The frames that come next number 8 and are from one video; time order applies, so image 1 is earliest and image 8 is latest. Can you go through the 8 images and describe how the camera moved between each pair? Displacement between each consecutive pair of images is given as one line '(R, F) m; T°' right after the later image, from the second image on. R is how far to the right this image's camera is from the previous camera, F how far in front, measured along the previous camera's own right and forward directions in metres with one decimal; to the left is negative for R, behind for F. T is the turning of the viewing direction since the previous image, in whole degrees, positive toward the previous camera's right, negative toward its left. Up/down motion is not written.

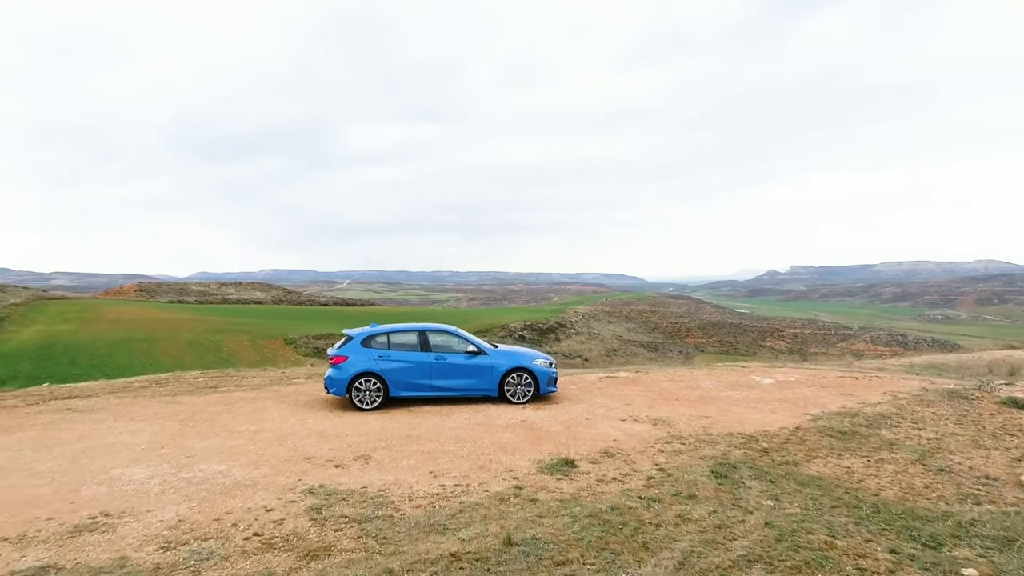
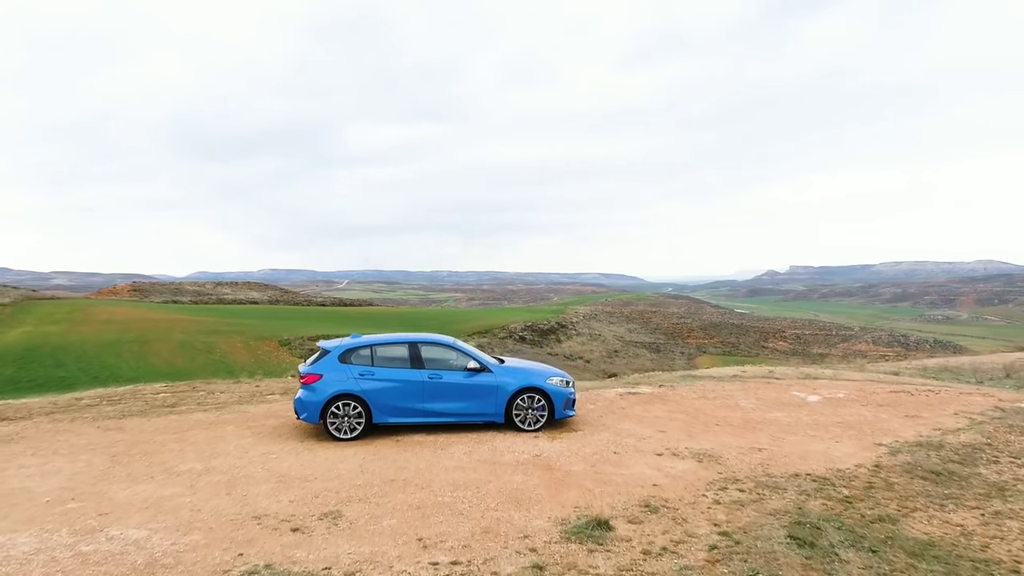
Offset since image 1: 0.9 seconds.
(-0.1, +1.2) m; 0°
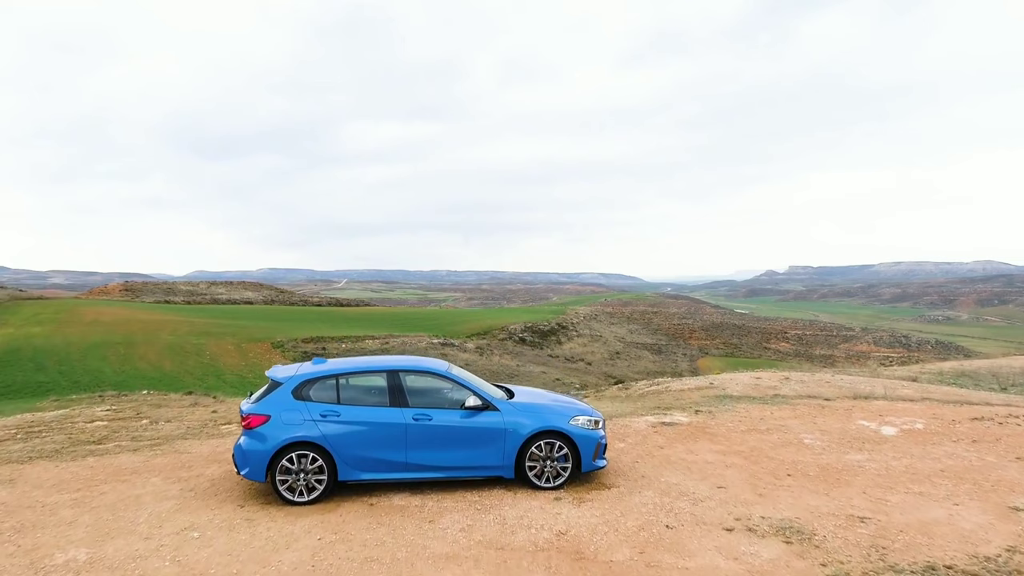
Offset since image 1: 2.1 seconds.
(-0.1, +1.4) m; 0°
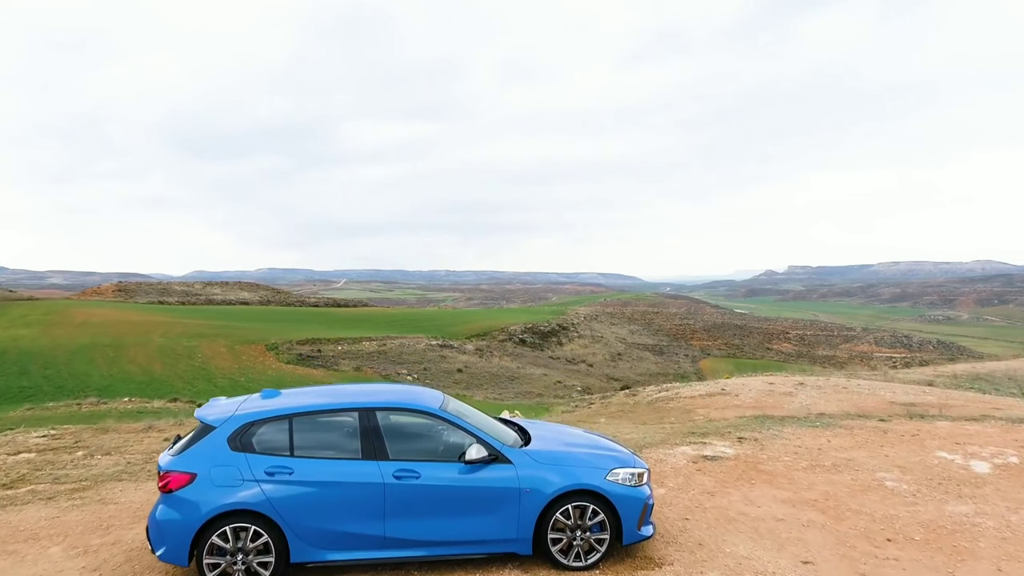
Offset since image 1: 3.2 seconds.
(-0.1, +1.1) m; 0°
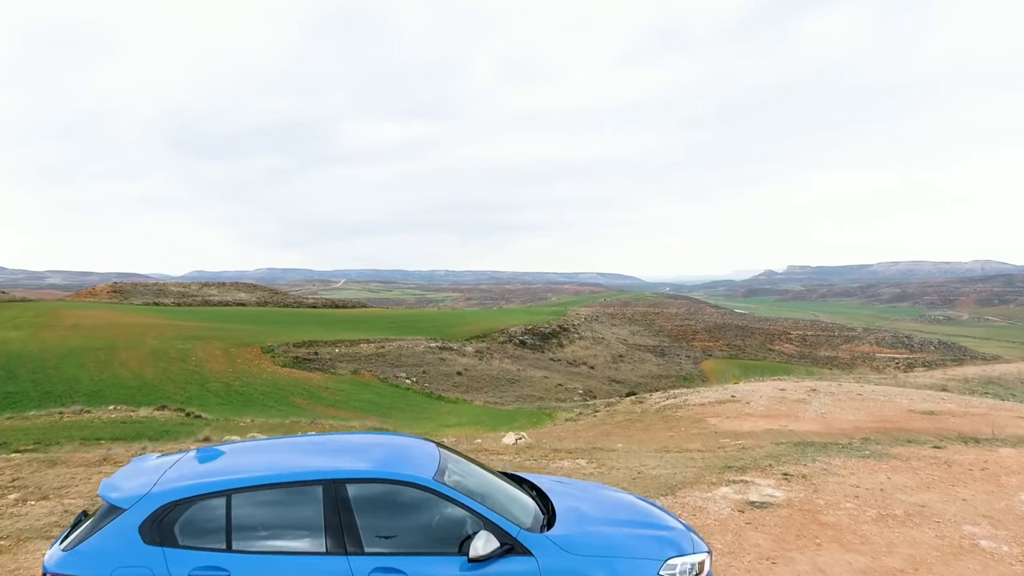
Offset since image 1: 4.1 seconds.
(-0.1, +0.8) m; 0°
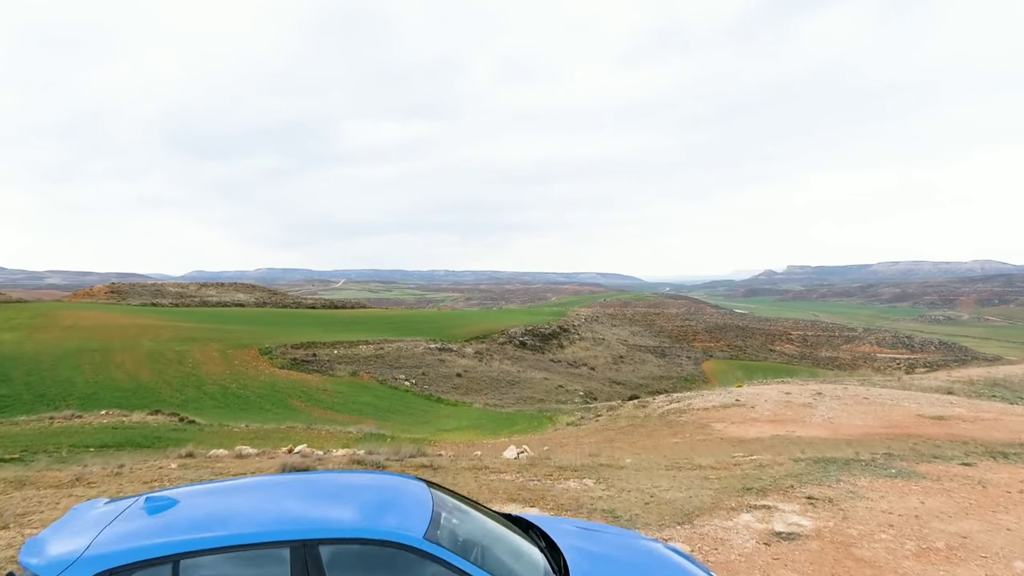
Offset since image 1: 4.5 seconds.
(0.0, +0.4) m; 0°
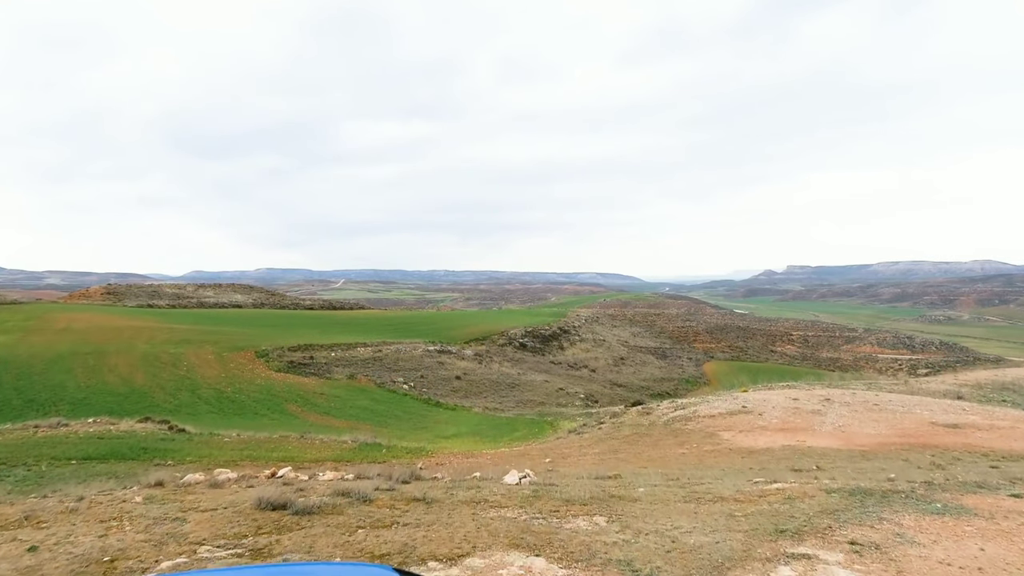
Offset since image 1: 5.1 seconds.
(0.0, +0.6) m; 0°
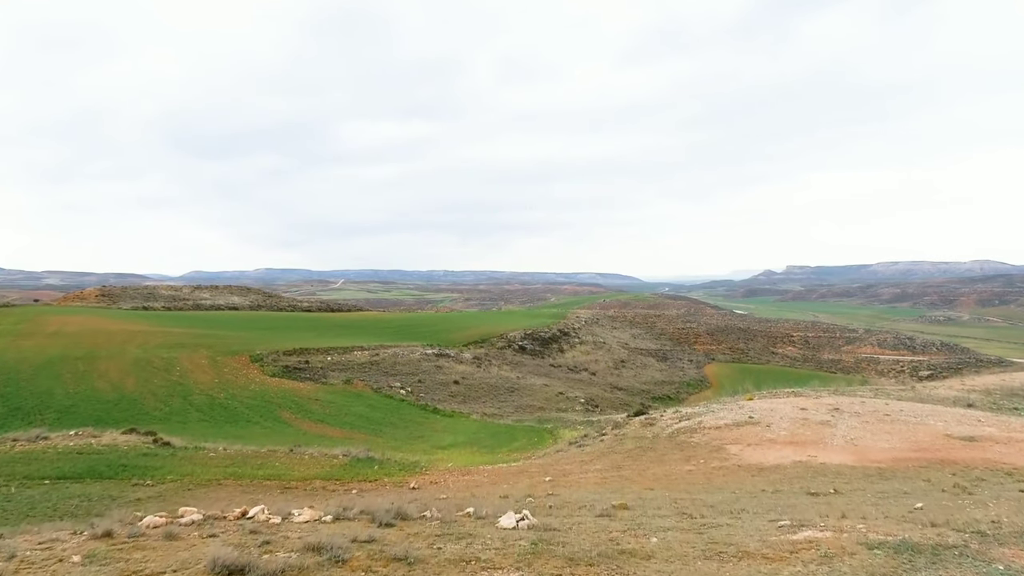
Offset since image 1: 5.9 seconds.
(0.0, +0.7) m; 0°
